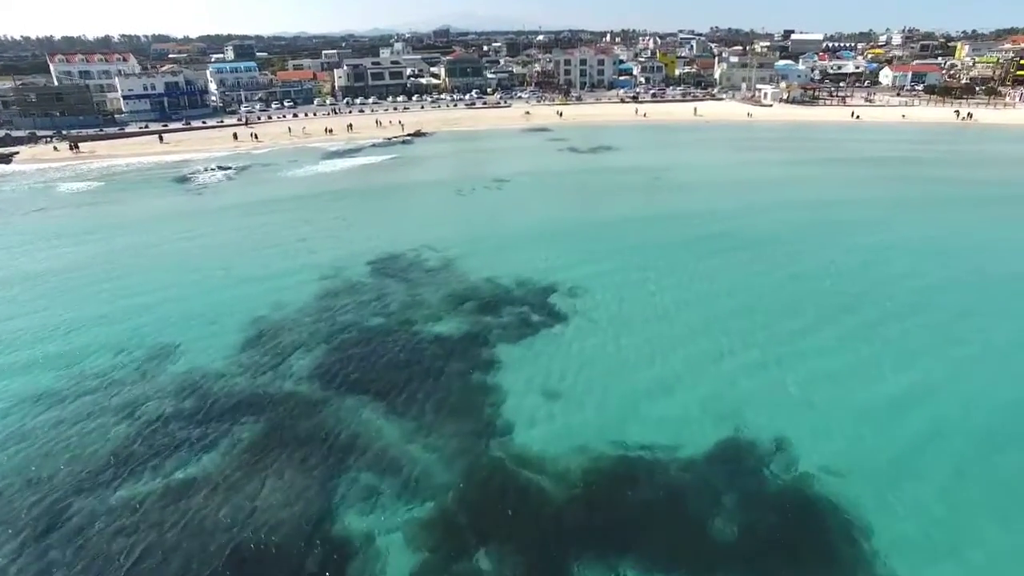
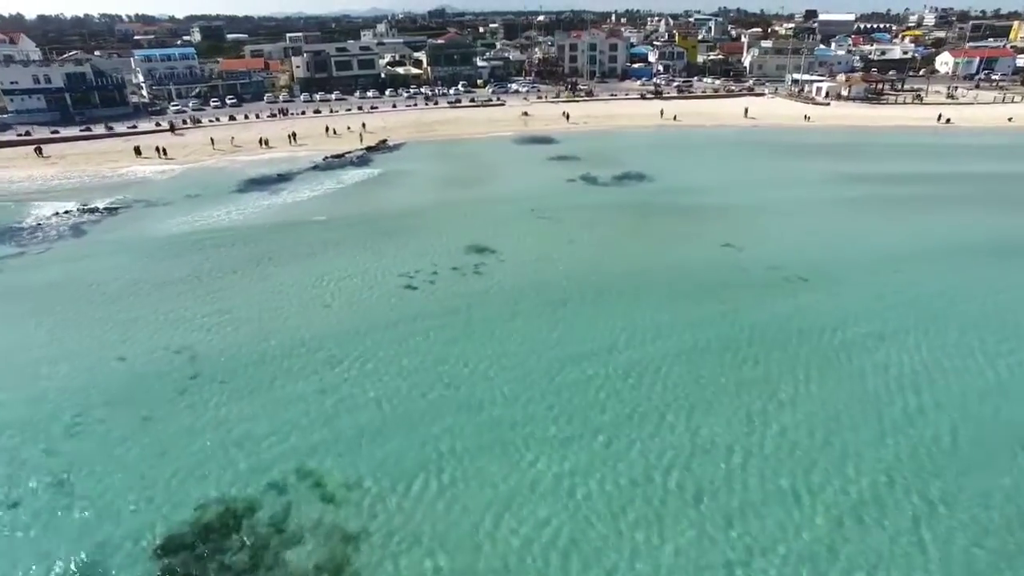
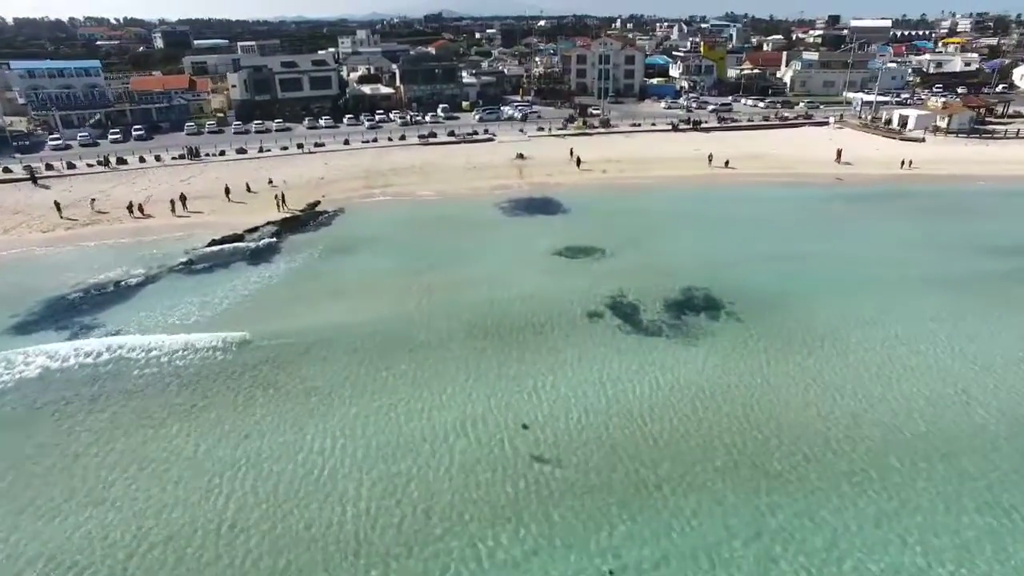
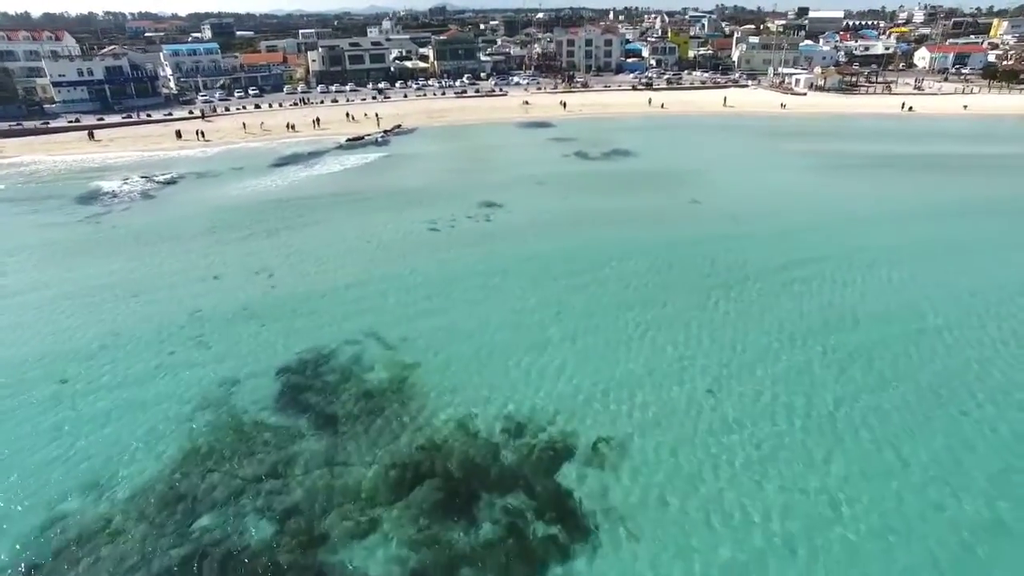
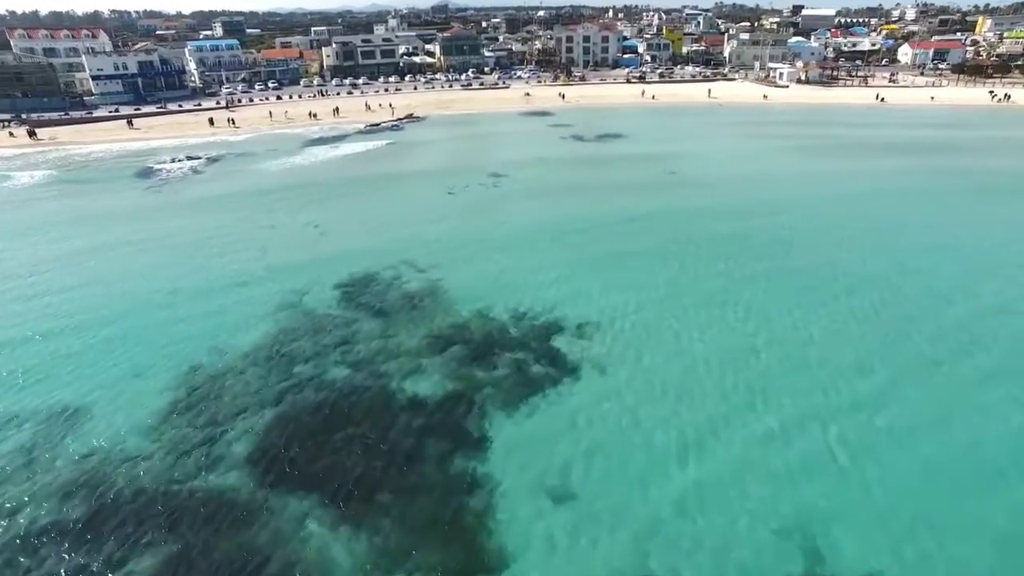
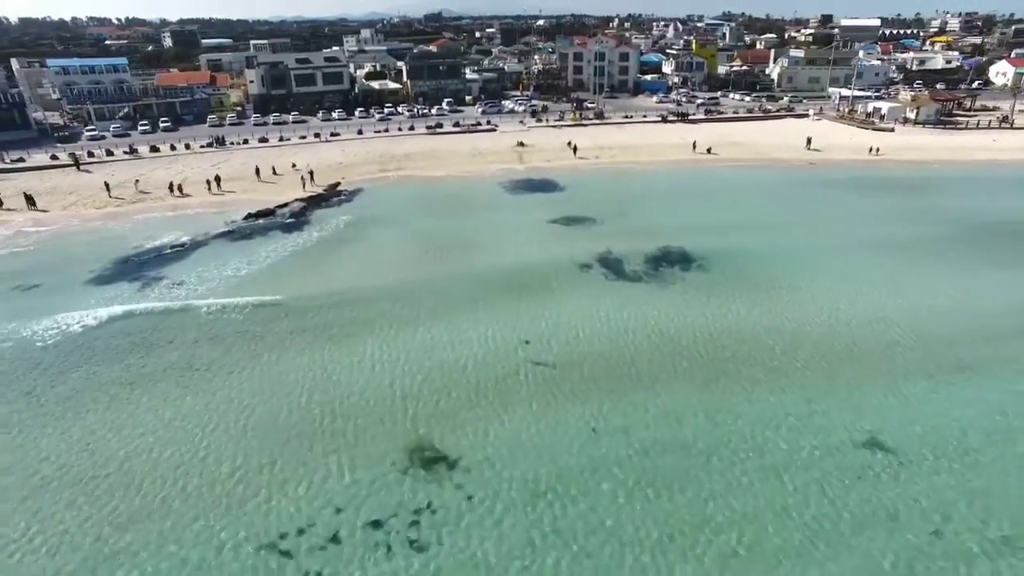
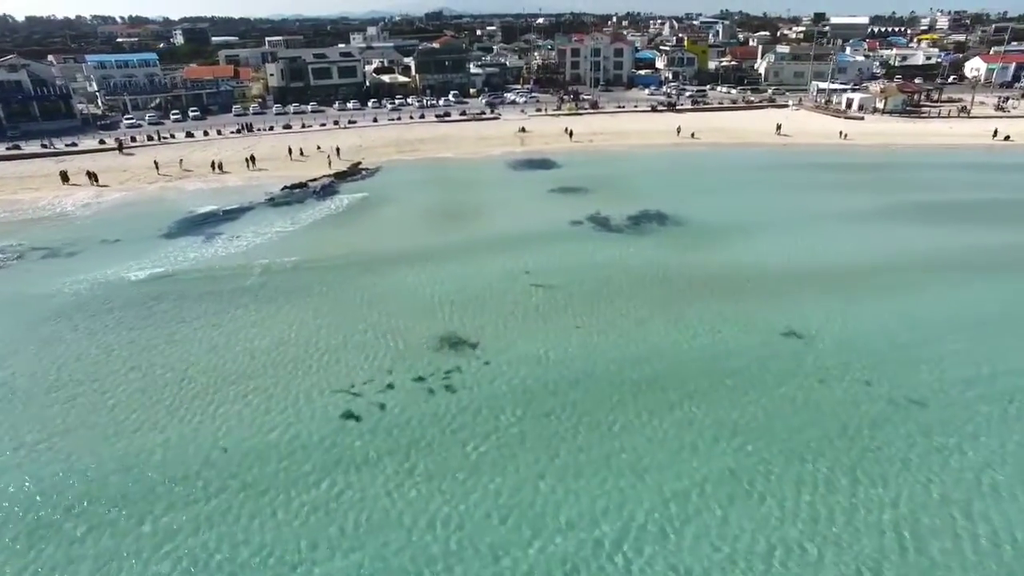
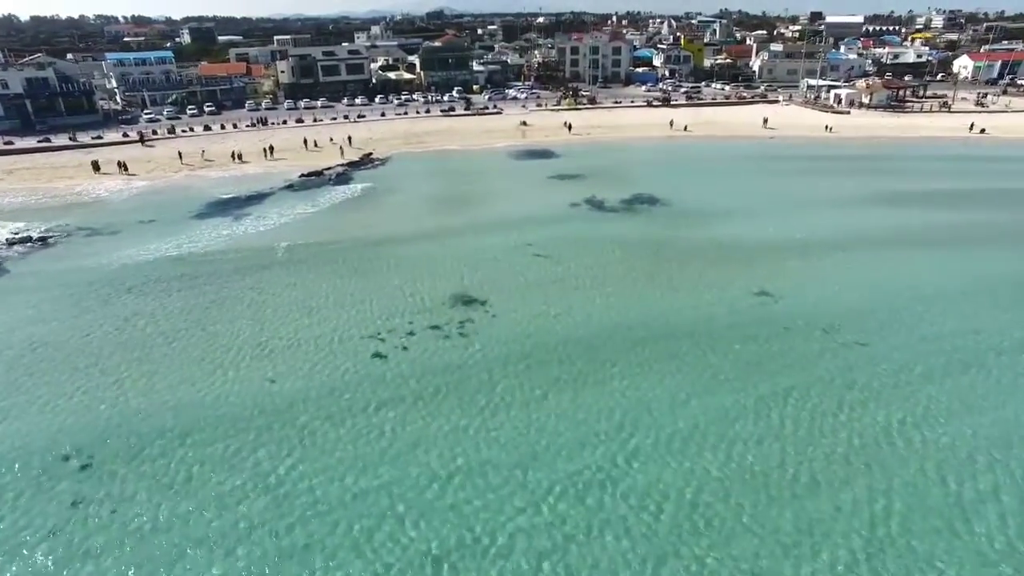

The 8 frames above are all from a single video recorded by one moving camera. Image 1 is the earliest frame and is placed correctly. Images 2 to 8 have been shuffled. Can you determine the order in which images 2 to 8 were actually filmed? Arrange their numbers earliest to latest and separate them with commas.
5, 4, 2, 8, 7, 6, 3
